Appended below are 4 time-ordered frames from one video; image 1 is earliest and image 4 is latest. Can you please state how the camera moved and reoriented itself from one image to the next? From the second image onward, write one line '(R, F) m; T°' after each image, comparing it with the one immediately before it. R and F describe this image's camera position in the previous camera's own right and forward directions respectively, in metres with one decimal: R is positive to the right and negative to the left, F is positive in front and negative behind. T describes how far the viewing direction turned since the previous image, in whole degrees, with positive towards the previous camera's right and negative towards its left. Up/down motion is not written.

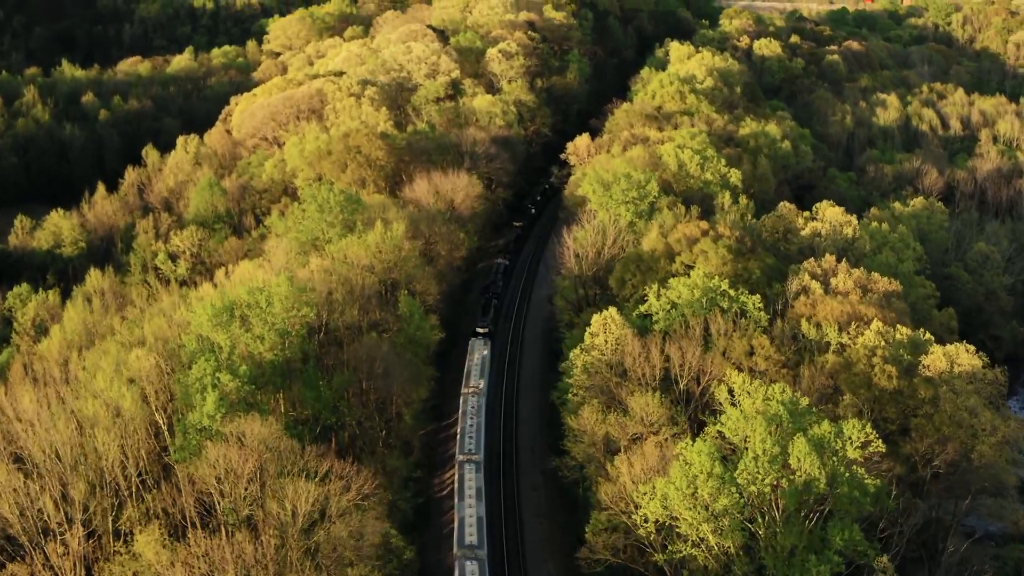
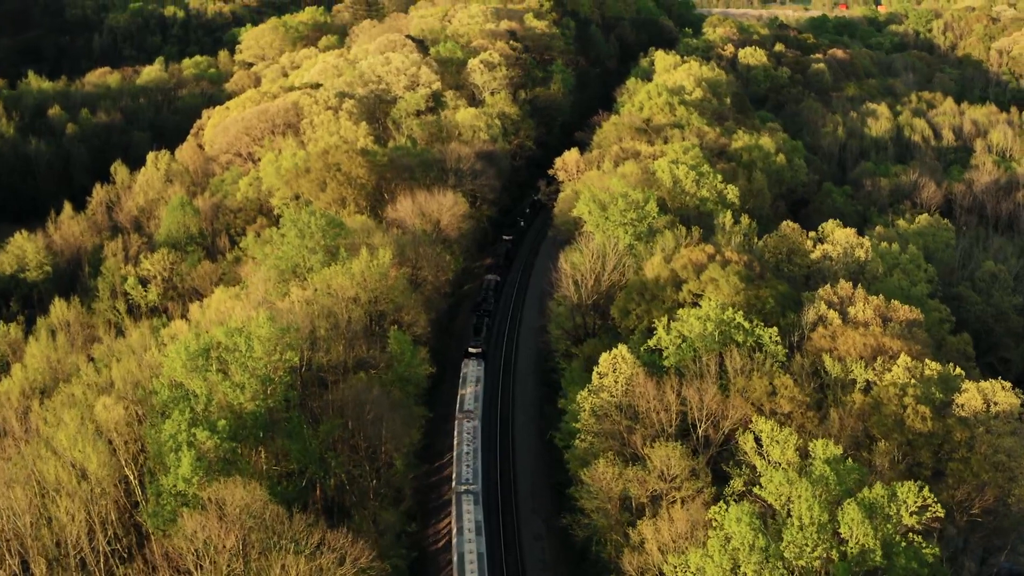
(-1.2, +3.3) m; +2°
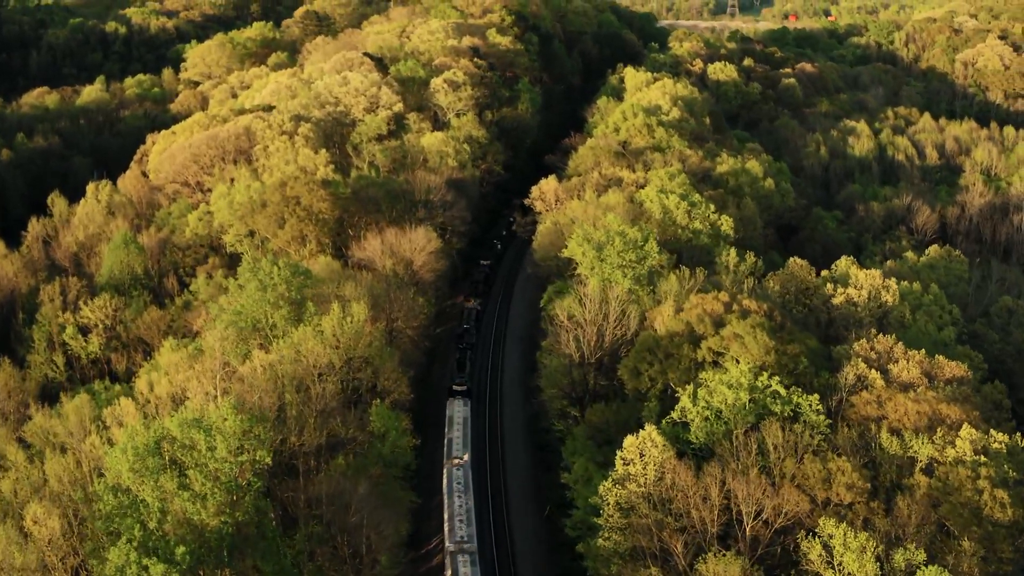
(-2.3, +5.9) m; +3°
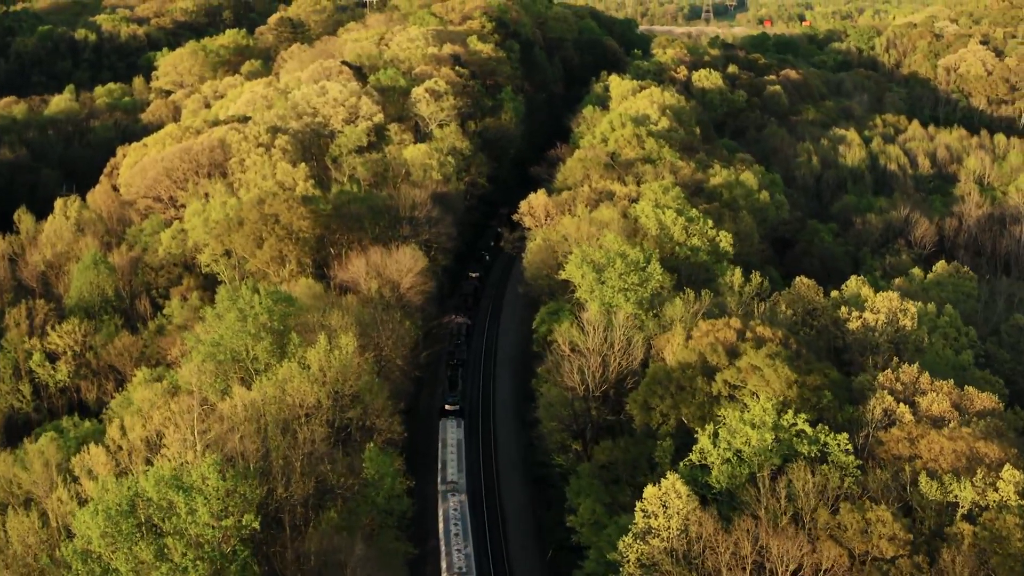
(-1.3, +2.9) m; +2°
